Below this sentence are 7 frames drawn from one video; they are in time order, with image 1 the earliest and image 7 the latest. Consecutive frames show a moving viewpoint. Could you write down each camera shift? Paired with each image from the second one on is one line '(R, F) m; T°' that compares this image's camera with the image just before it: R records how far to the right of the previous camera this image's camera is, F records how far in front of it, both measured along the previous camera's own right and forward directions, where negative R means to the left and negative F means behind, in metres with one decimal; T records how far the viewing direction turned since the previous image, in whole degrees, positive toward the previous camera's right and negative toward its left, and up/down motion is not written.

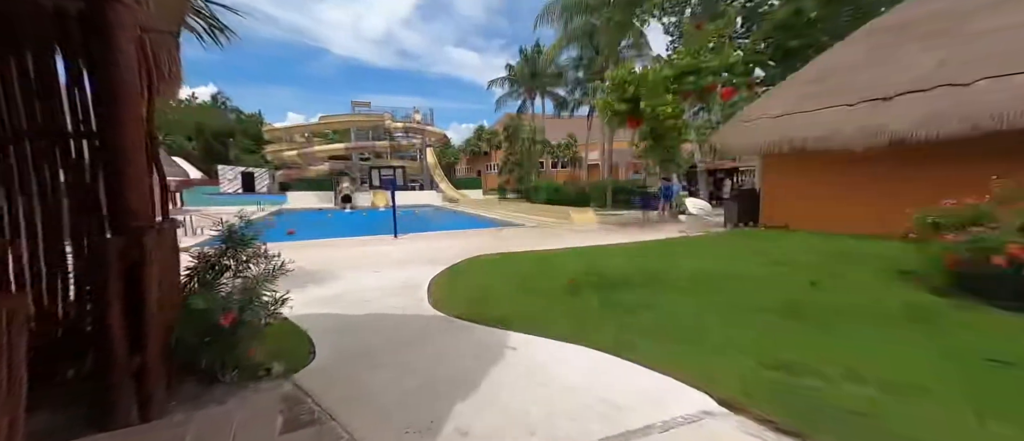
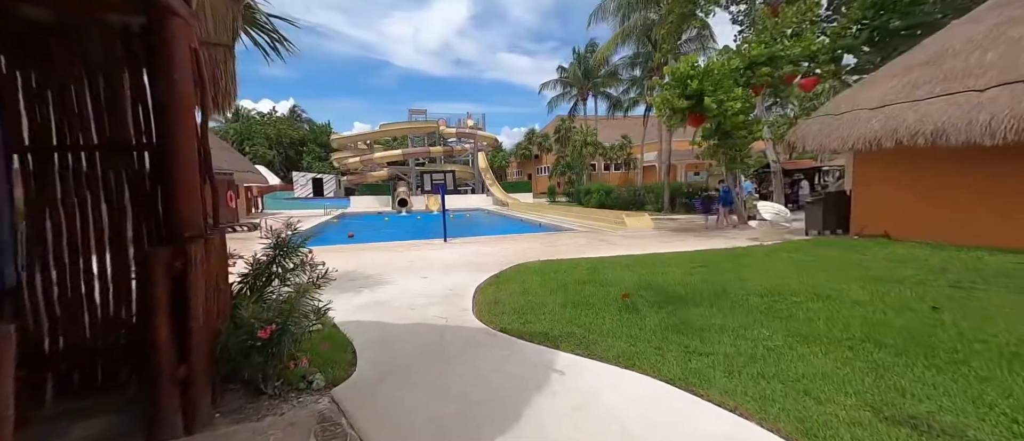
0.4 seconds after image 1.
(0.0, +0.3) m; -8°
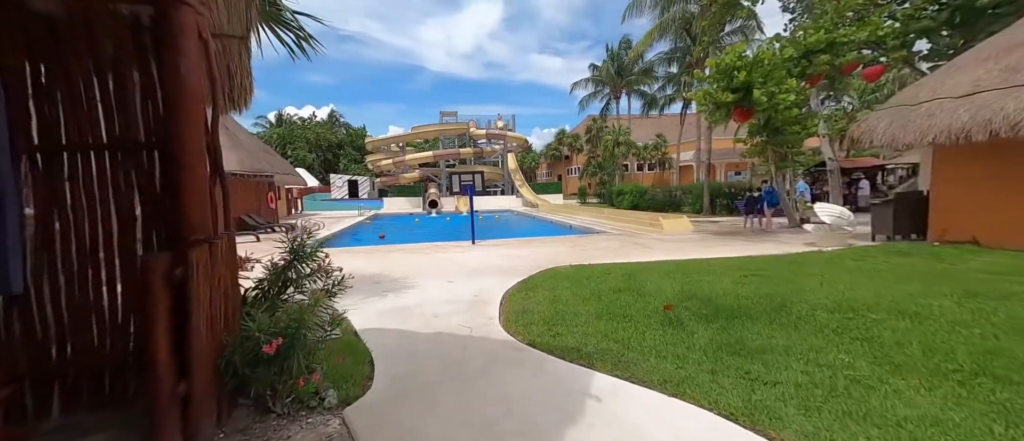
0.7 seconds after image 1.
(0.0, +0.3) m; -5°
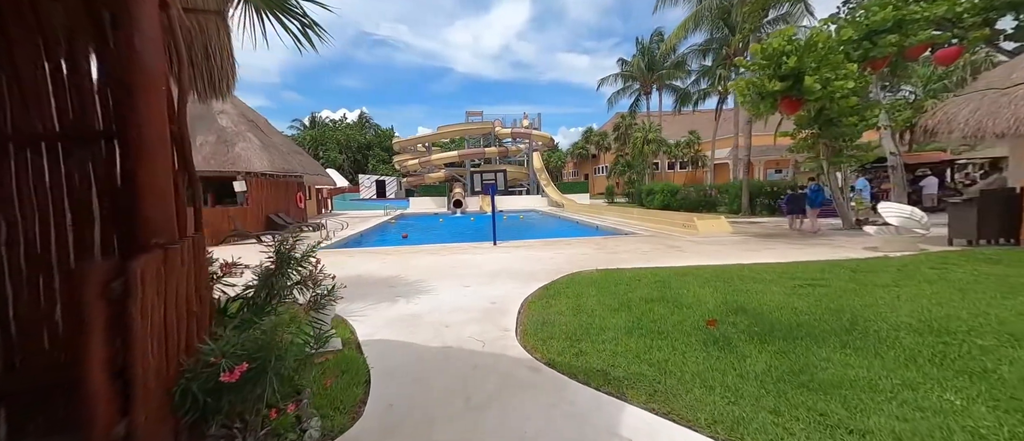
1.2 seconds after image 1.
(+0.1, +0.5) m; -4°
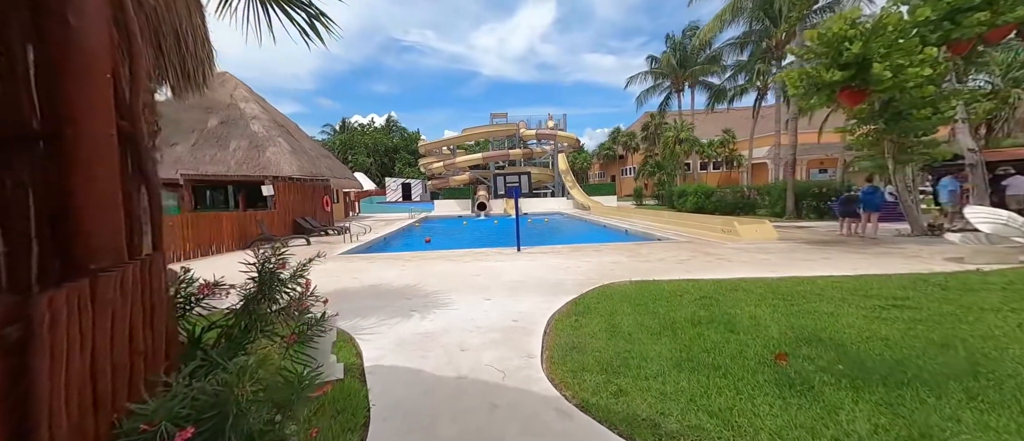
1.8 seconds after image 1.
(0.0, +0.5) m; -4°
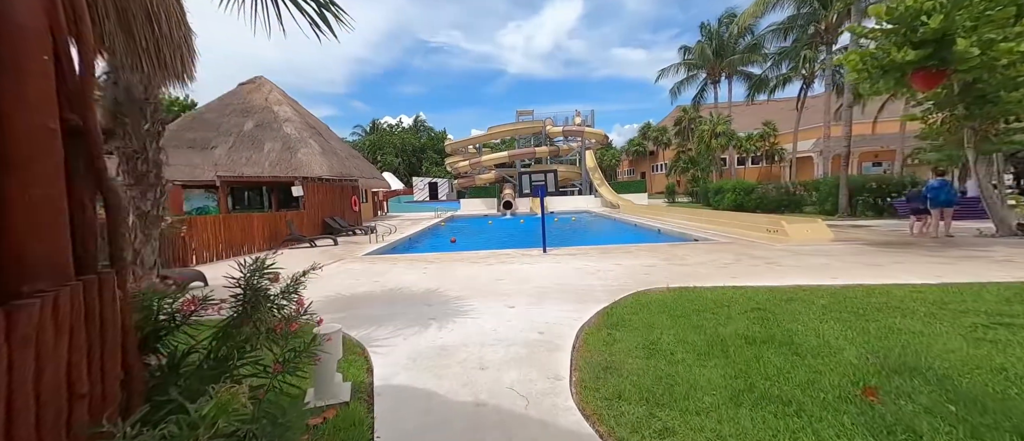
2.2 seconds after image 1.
(0.0, +0.4) m; -4°
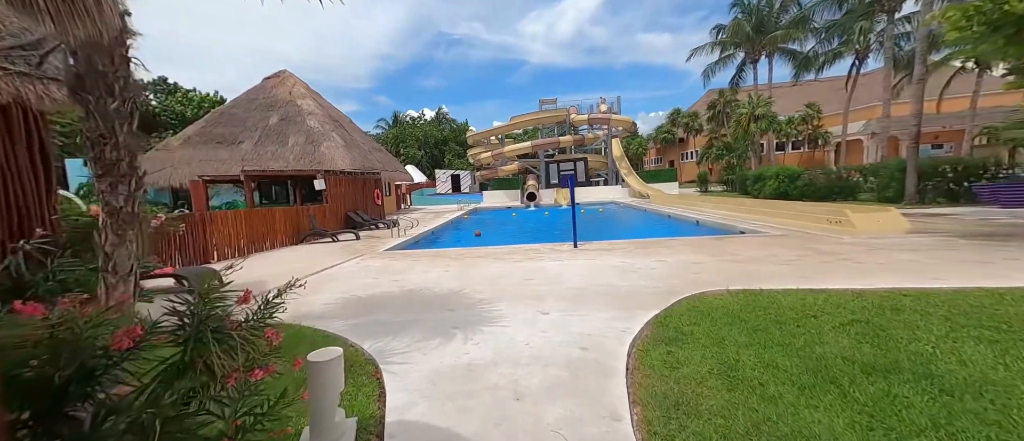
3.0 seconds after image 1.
(-0.1, +0.7) m; -4°
